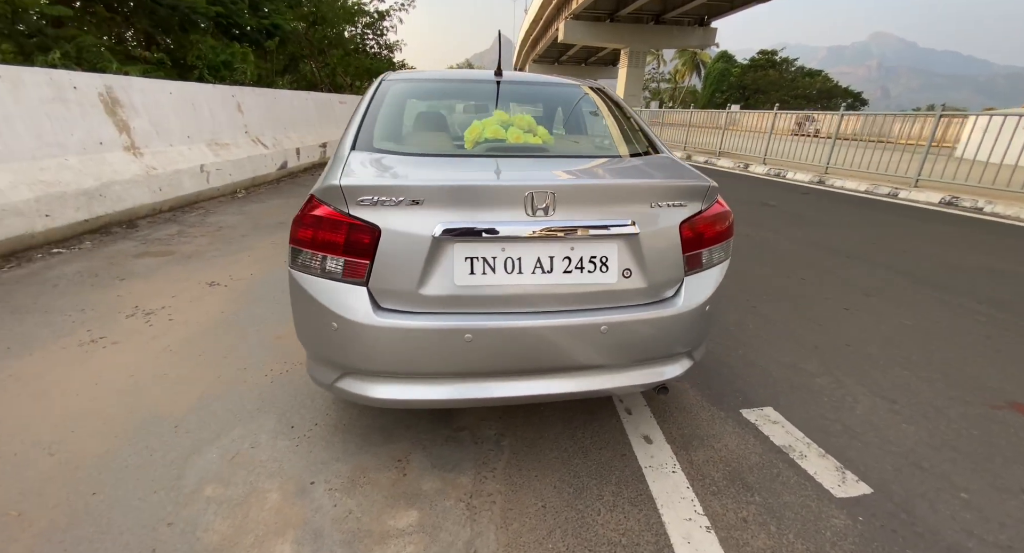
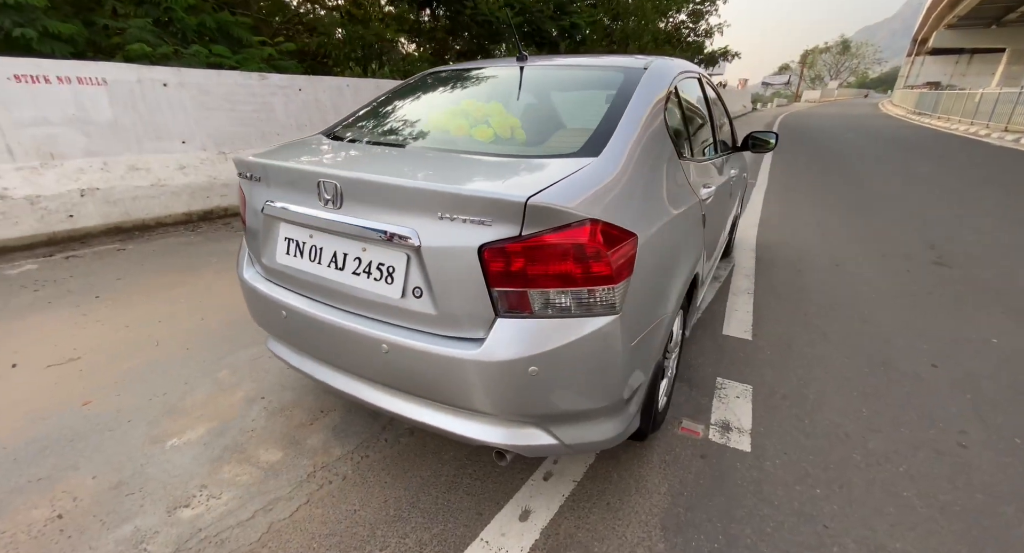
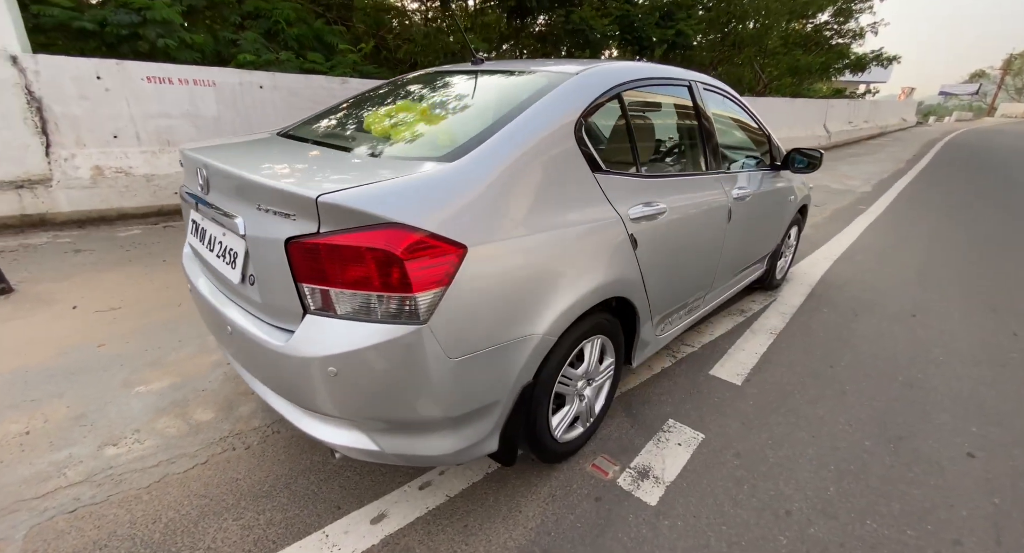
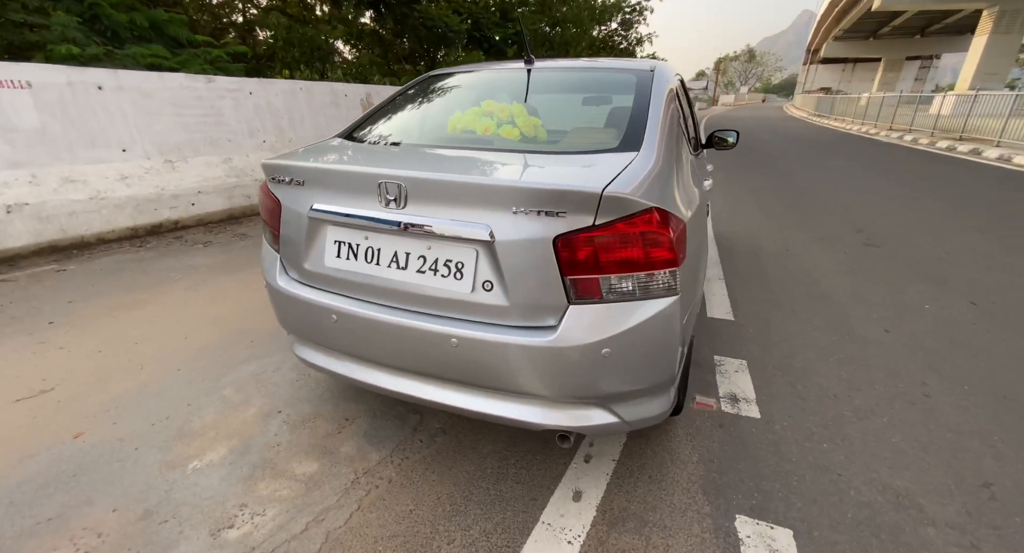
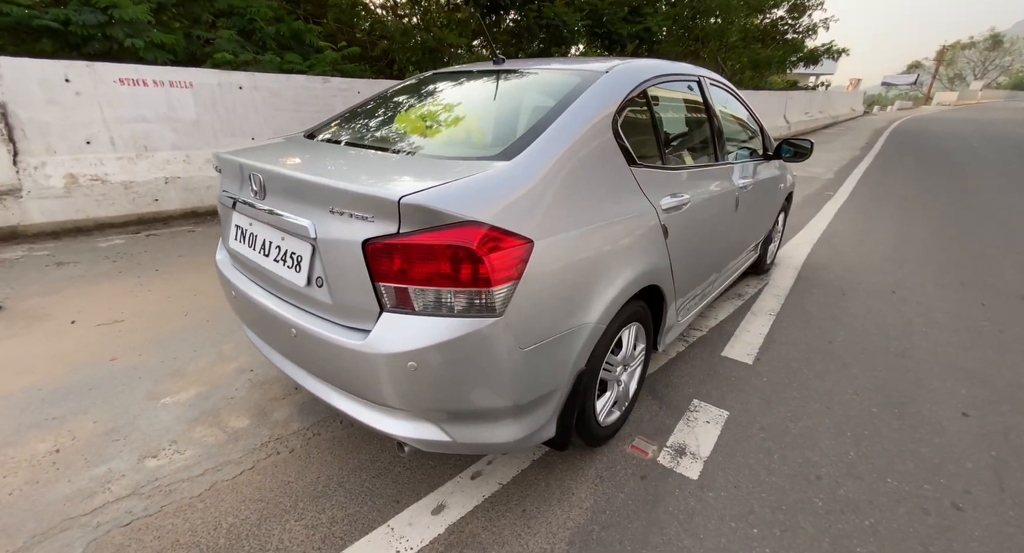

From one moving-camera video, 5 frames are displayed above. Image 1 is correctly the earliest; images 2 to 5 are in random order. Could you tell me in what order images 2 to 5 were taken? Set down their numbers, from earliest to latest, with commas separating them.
4, 2, 5, 3
